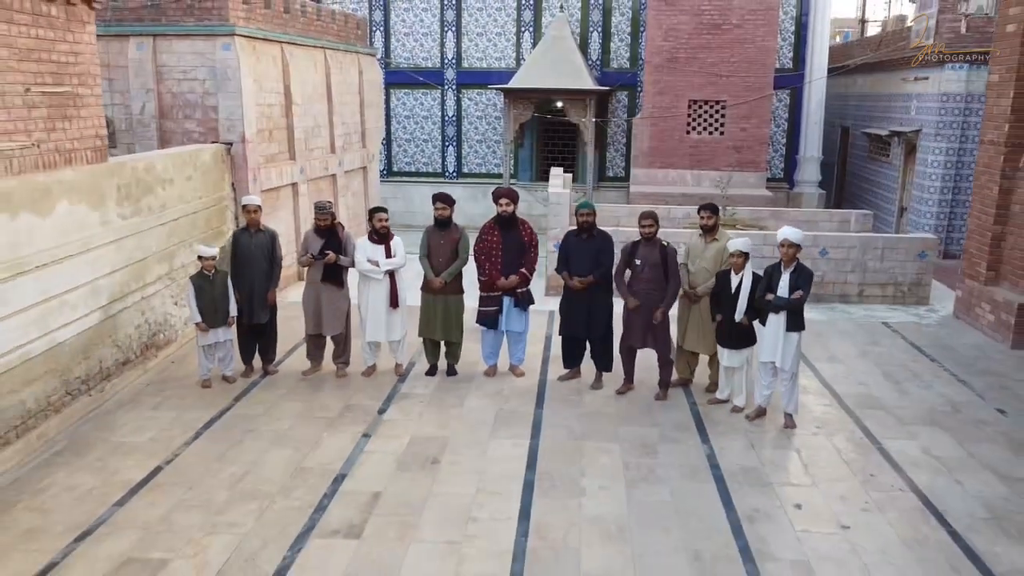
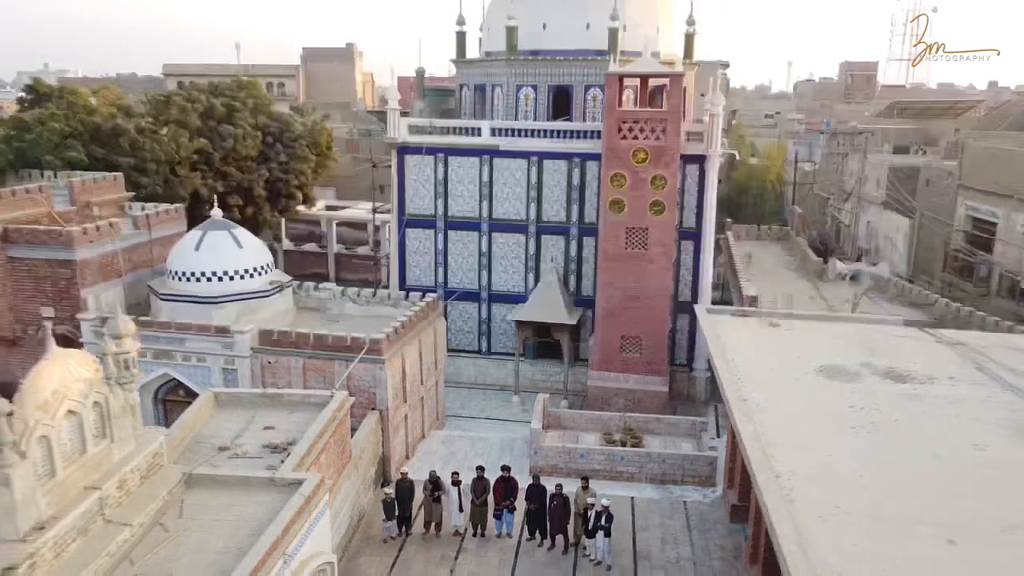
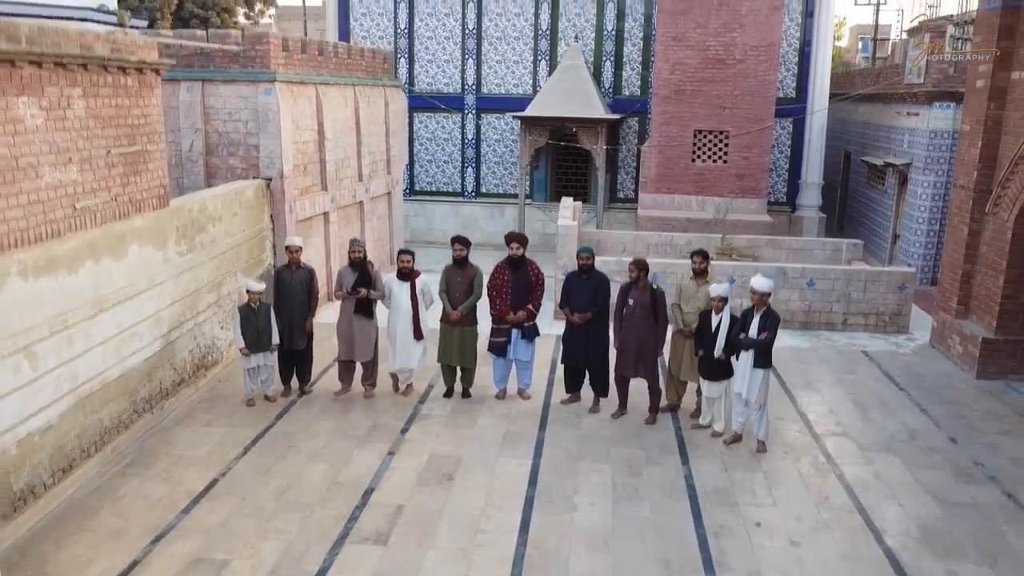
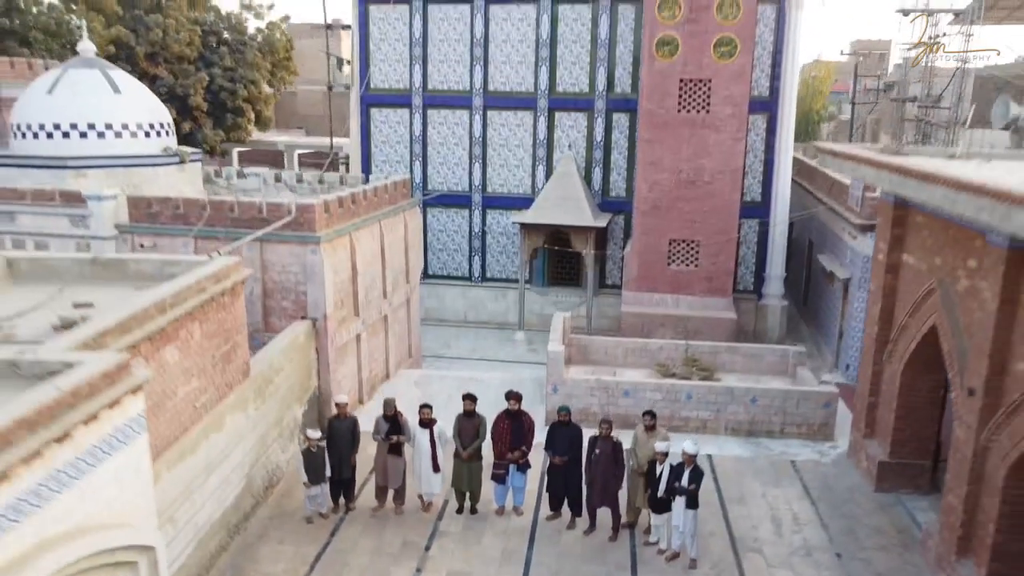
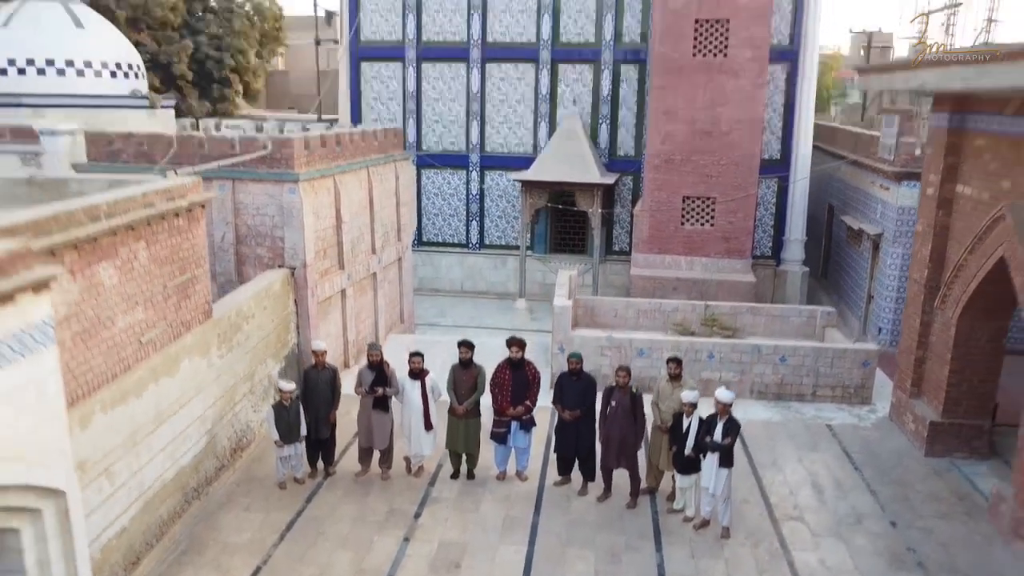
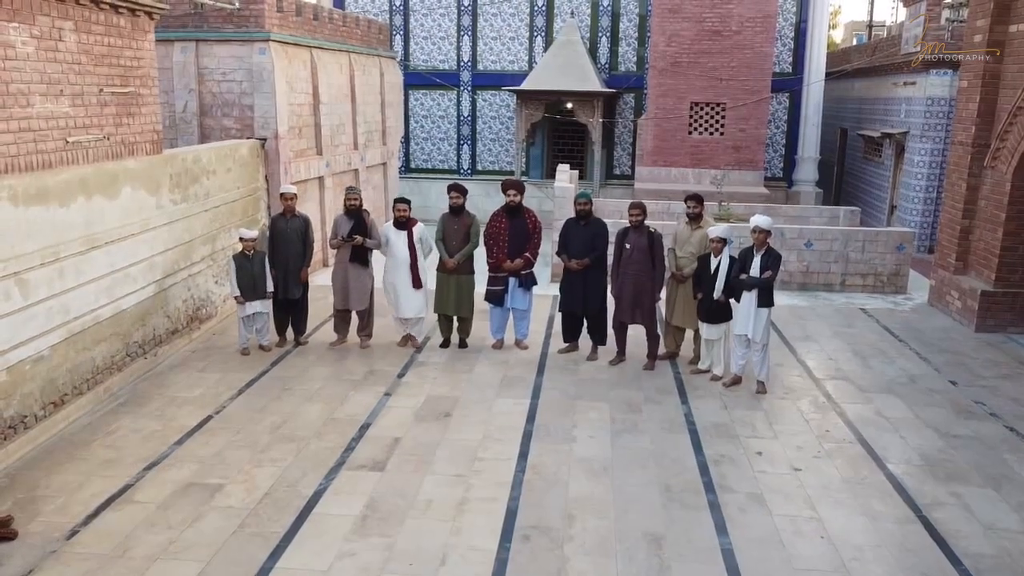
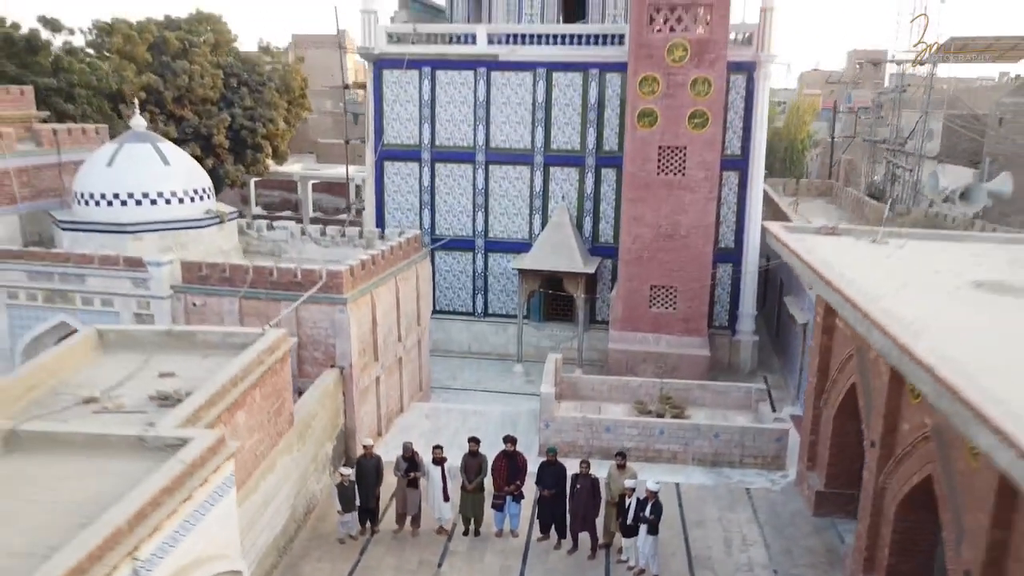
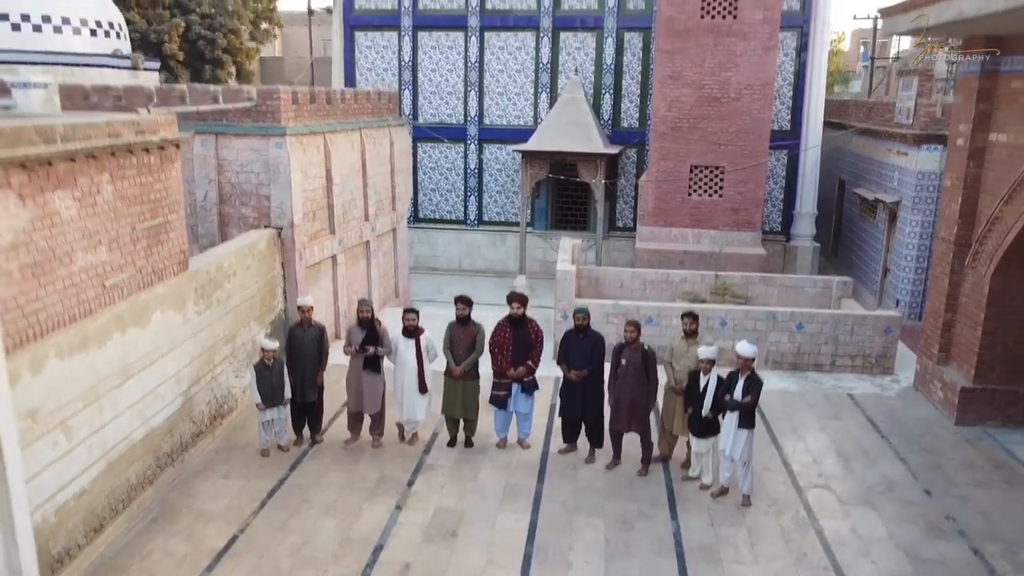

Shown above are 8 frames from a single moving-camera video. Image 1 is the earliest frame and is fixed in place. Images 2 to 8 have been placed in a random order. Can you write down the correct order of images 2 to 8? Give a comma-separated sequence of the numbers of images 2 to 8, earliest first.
6, 3, 8, 5, 4, 7, 2
